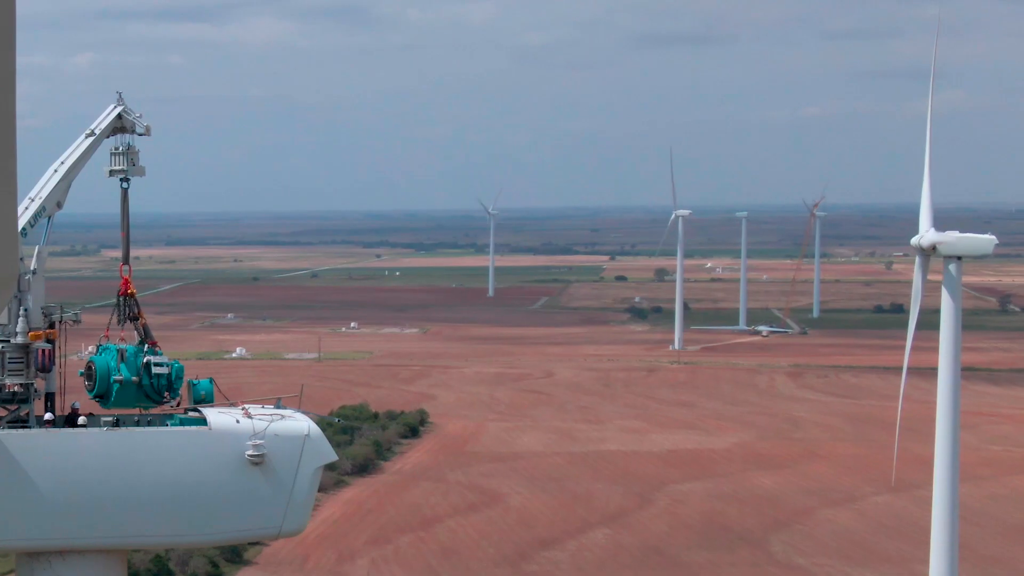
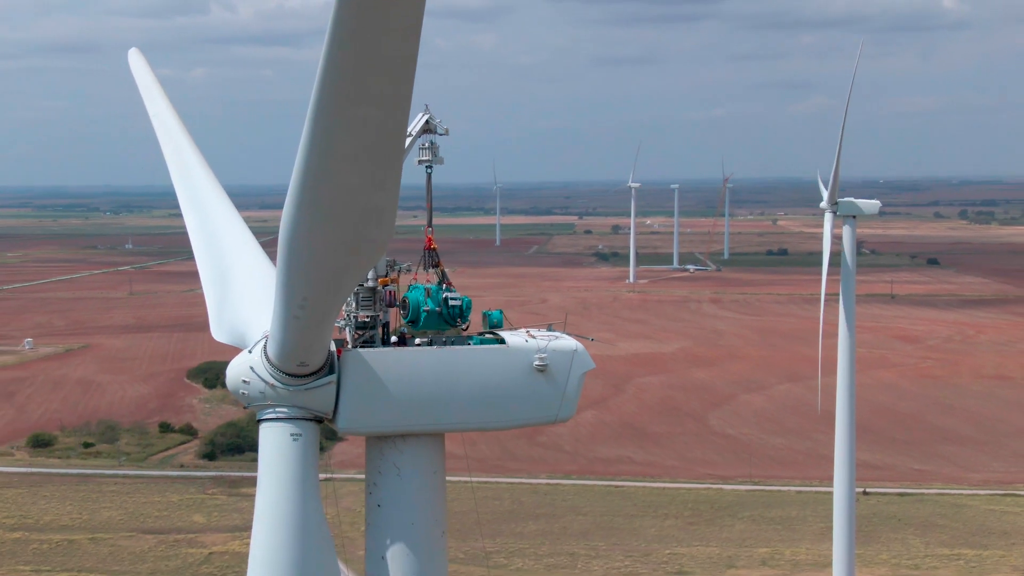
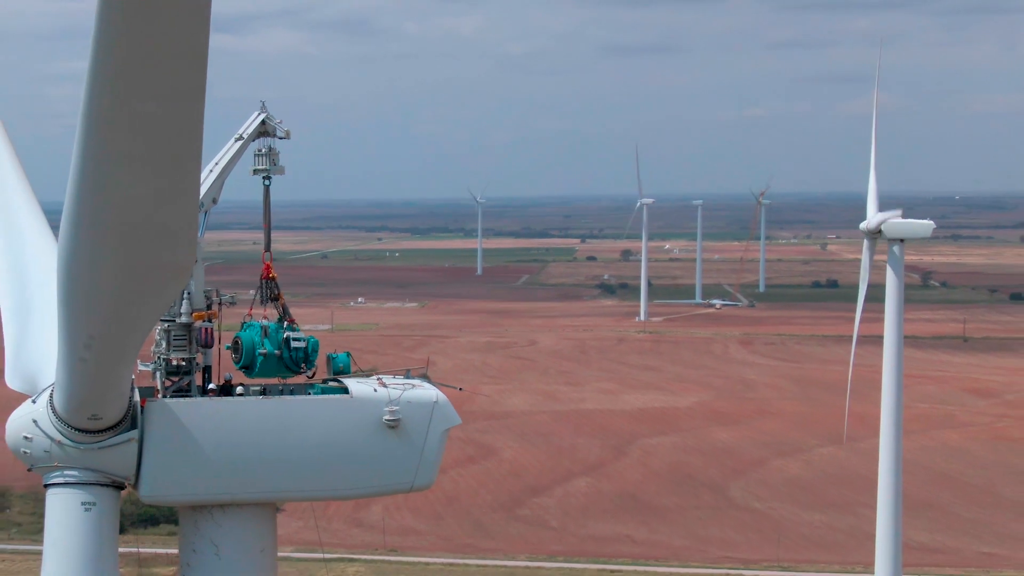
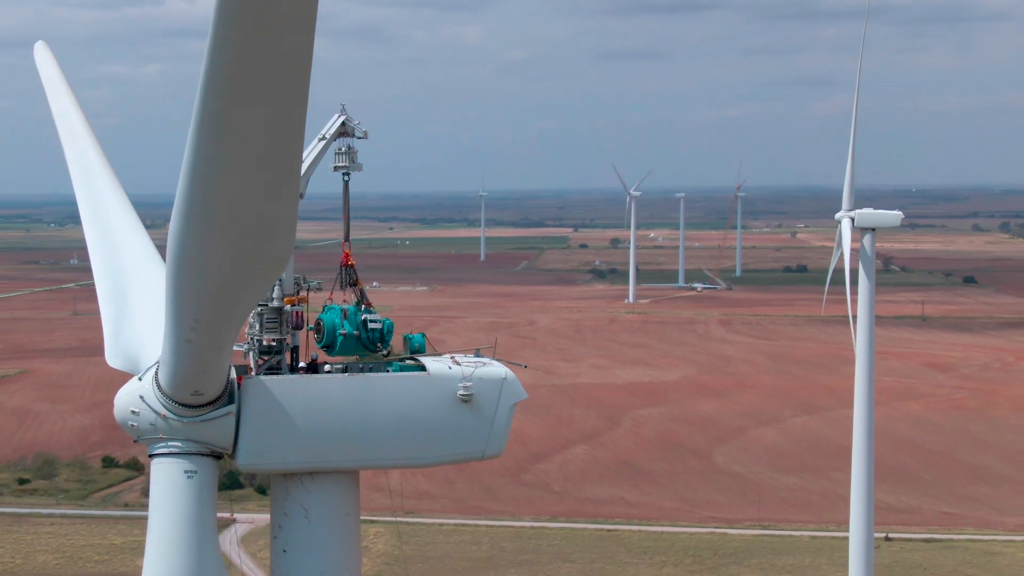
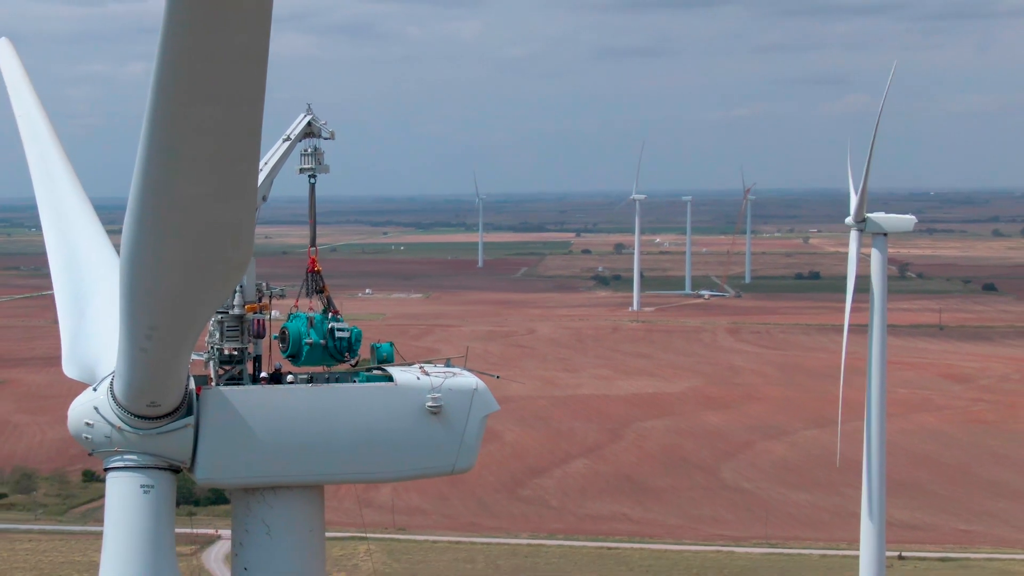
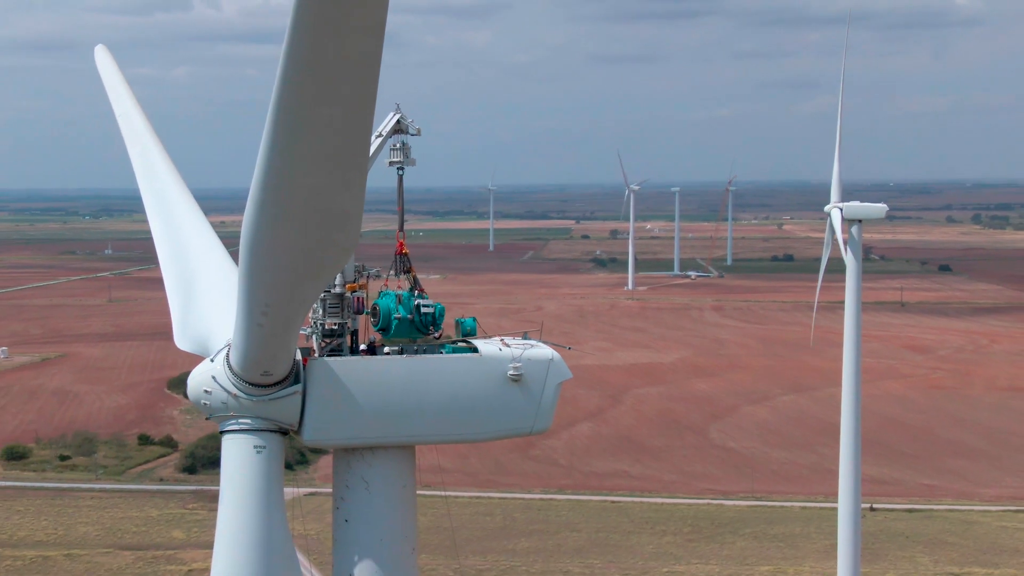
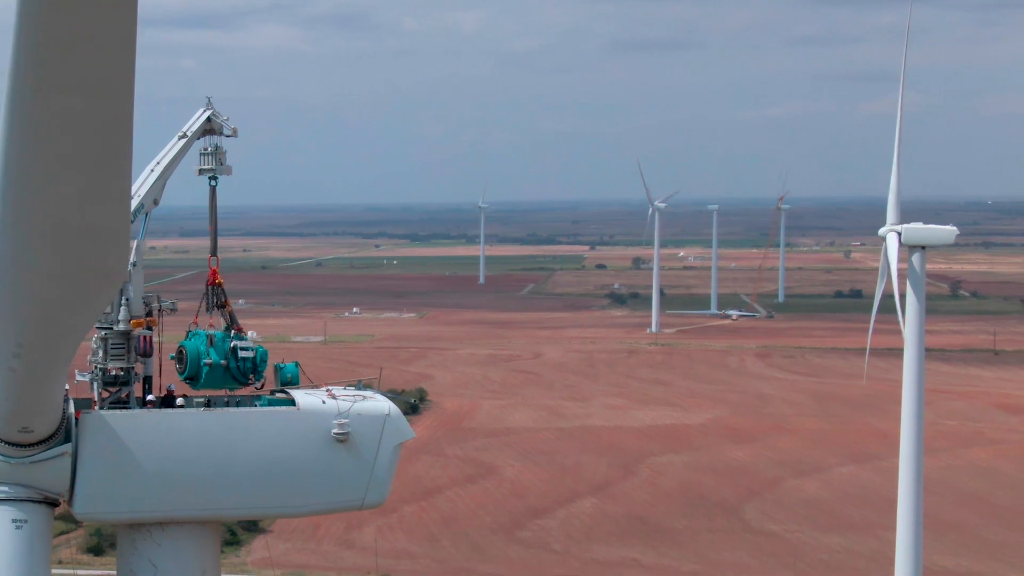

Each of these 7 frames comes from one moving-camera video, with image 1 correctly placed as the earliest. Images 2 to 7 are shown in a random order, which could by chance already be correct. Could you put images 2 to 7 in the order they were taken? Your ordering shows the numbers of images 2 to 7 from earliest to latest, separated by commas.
7, 3, 5, 4, 6, 2
